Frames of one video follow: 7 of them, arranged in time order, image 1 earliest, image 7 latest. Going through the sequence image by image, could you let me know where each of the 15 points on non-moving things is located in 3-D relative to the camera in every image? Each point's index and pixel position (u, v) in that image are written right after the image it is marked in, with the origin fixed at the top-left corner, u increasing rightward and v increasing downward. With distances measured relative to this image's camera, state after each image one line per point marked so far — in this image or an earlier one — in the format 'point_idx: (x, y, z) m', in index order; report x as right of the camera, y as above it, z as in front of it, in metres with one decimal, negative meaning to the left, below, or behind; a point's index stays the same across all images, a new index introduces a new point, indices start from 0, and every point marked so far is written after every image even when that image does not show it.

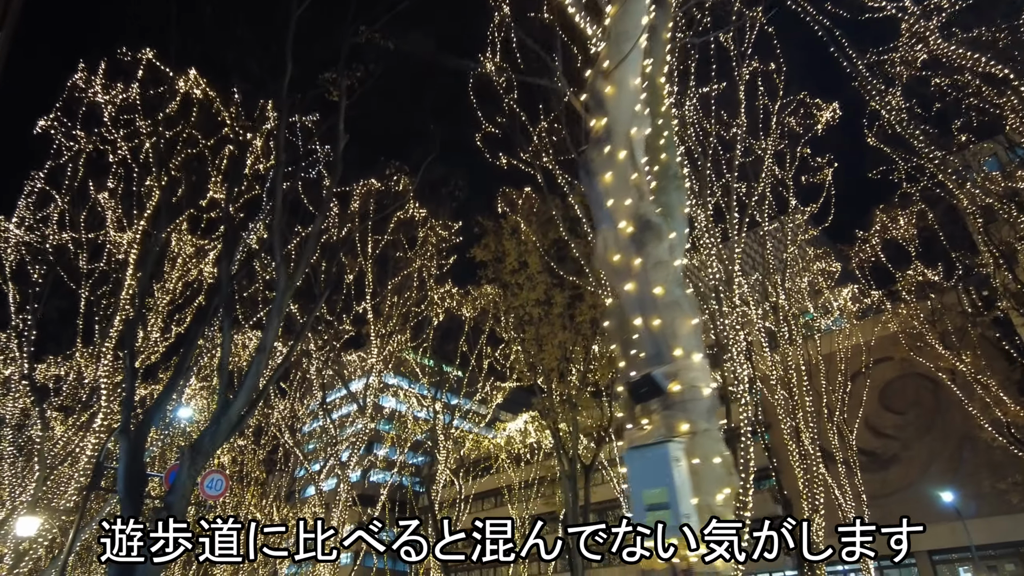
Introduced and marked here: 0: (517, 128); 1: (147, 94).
0: (+0.1, +2.3, +9.0) m
1: (-5.3, +2.9, +9.4) m
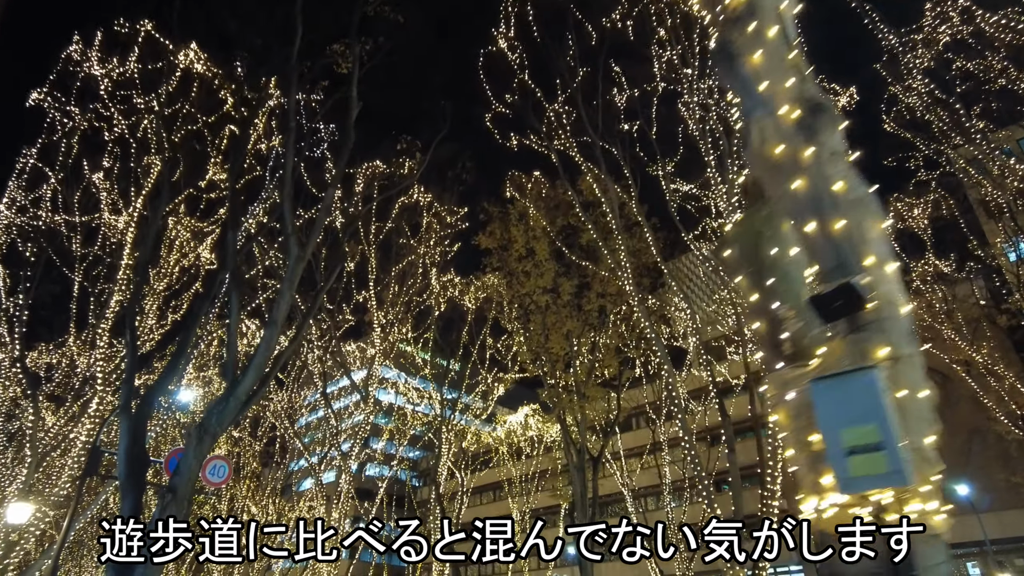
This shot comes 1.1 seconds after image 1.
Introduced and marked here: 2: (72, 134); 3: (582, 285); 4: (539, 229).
0: (+0.2, +2.5, +8.8) m
1: (-5.2, +3.1, +9.0) m
2: (-6.6, +2.3, +9.6) m
3: (+1.3, +0.1, +11.5) m
4: (+0.5, +1.1, +11.3) m
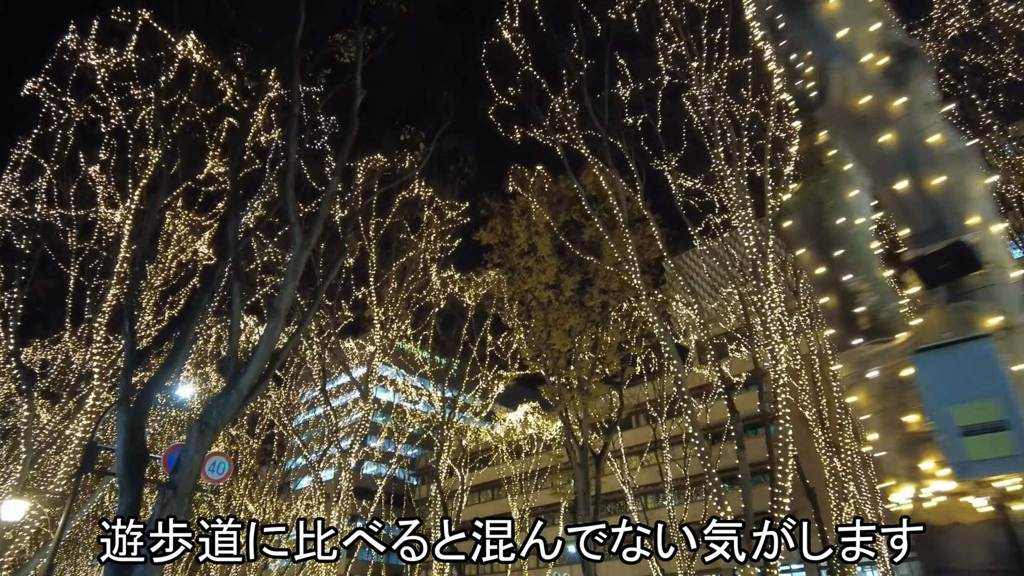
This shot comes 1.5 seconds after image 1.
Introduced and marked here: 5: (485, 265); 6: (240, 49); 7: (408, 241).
0: (+0.3, +2.6, +8.6) m
1: (-5.1, +3.2, +8.9) m
2: (-6.6, +2.4, +9.4) m
3: (+1.3, +0.1, +11.4) m
4: (+0.5, +1.1, +11.2) m
5: (-0.5, +0.4, +11.9) m
6: (-3.6, +3.2, +8.5) m
7: (-2.1, +0.9, +12.9) m
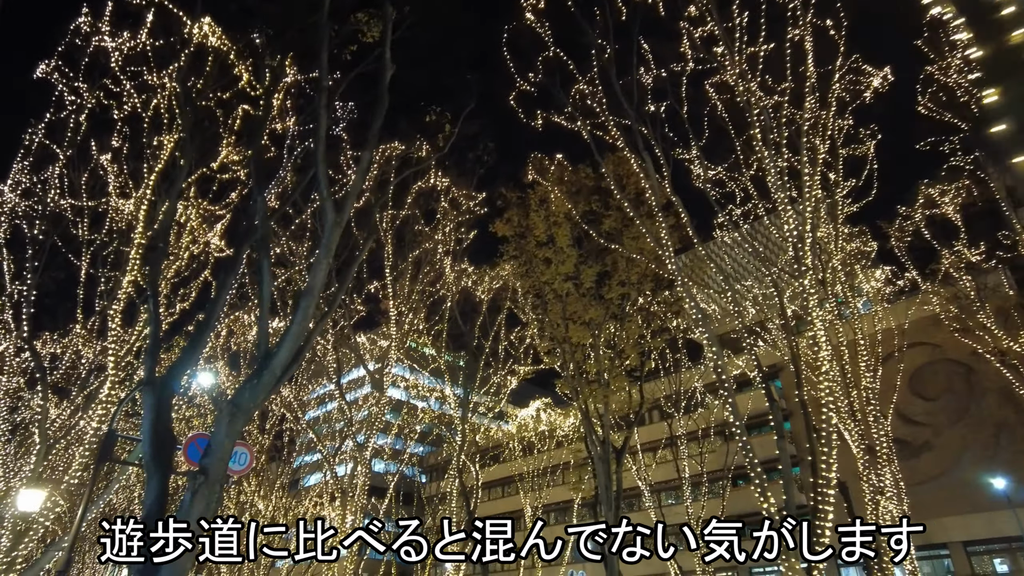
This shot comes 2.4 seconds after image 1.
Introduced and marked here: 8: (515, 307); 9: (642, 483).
0: (+0.6, +2.7, +8.4) m
1: (-4.8, +3.3, +8.7) m
2: (-6.3, +2.5, +9.2) m
3: (+1.6, +0.3, +11.2) m
4: (+0.9, +1.3, +10.9) m
5: (-0.2, +0.6, +11.7) m
6: (-3.3, +3.3, +8.3) m
7: (-1.8, +1.1, +12.7) m
8: (+0.1, -0.4, +14.6) m
9: (+2.9, -4.2, +13.9) m
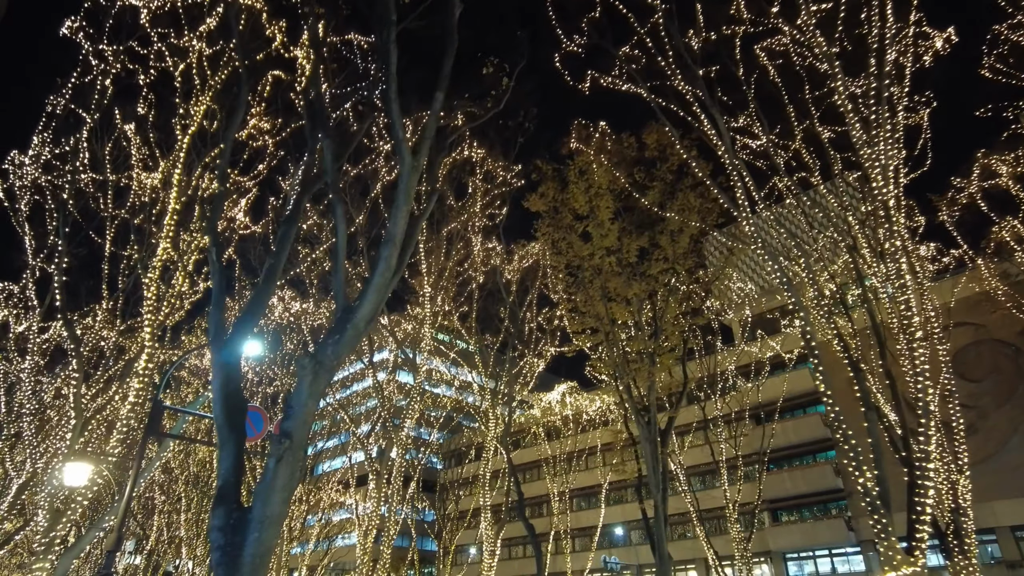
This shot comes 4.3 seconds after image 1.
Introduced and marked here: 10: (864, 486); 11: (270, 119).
0: (+1.2, +3.1, +8.0) m
1: (-4.2, +3.7, +8.3) m
2: (-5.6, +2.9, +8.8) m
3: (+2.3, +0.7, +10.8) m
4: (+1.5, +1.7, +10.5) m
5: (+0.4, +1.0, +11.3) m
6: (-2.7, +3.7, +7.9) m
7: (-1.2, +1.5, +12.3) m
8: (+0.7, 0.0, +14.2) m
9: (+3.5, -3.8, +13.5) m
10: (+2.8, -1.6, +5.1) m
11: (-3.5, +2.5, +9.3) m
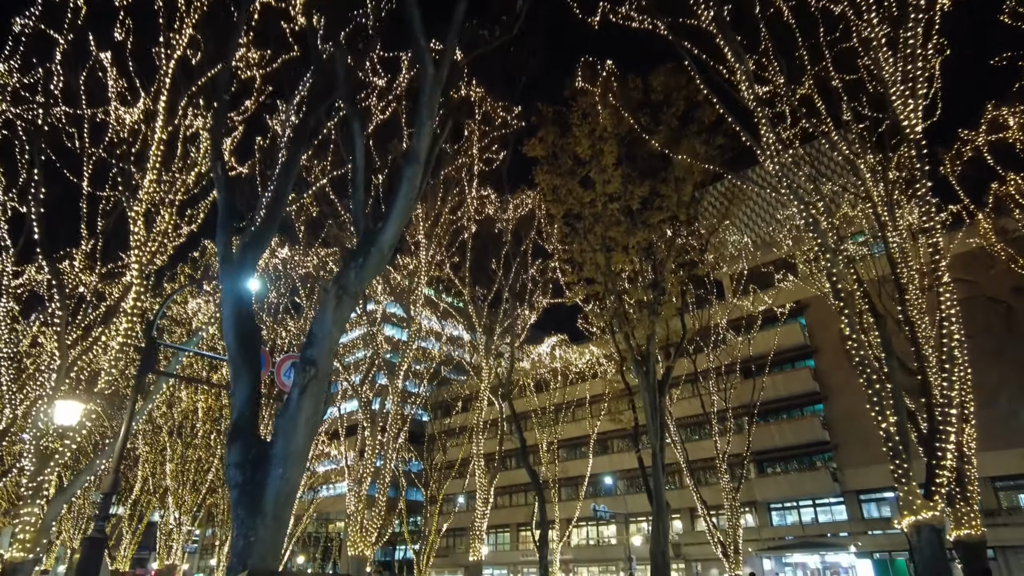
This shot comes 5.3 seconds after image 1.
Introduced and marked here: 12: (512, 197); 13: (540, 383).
0: (+1.3, +3.7, +7.5) m
1: (-4.2, +4.4, +7.6) m
2: (-5.6, +3.7, +8.2) m
3: (+2.2, +1.5, +10.5) m
4: (+1.5, +2.5, +10.1) m
5: (+0.4, +1.9, +10.9) m
6: (-2.6, +4.4, +7.3) m
7: (-1.2, +2.5, +11.8) m
8: (+0.6, +1.1, +13.9) m
9: (+3.3, -2.8, +13.5) m
10: (+2.9, -1.1, +5.0) m
11: (-3.5, +3.3, +8.8) m
12: (0.0, +1.9, +13.5) m
13: (+0.8, -2.9, +19.4) m
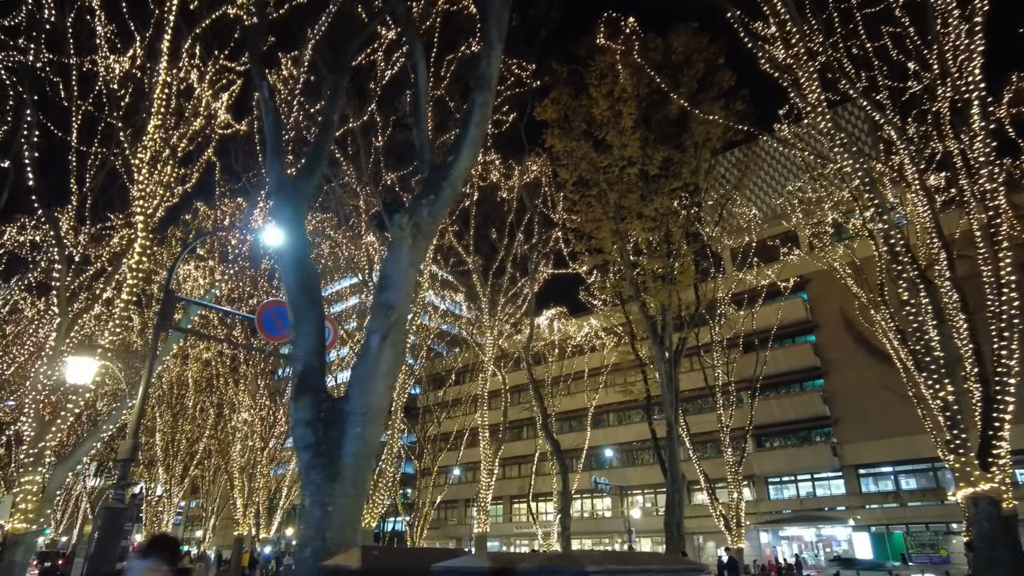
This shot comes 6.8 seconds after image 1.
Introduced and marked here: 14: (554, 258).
0: (+1.6, +4.1, +7.1) m
1: (-3.8, +4.9, +7.0) m
2: (-5.3, +4.2, +7.5) m
3: (+2.4, +2.0, +10.2) m
4: (+1.7, +3.0, +9.8) m
5: (+0.6, +2.4, +10.5) m
6: (-2.3, +4.8, +6.7) m
7: (-1.0, +3.1, +11.3) m
8: (+0.7, +1.7, +13.5) m
9: (+3.4, -2.2, +13.4) m
10: (+3.2, -0.9, +4.8) m
11: (-3.2, +3.8, +8.2) m
12: (+0.2, +2.5, +13.1) m
13: (+0.7, -2.1, +19.2) m
14: (+1.0, +0.7, +15.2) m
